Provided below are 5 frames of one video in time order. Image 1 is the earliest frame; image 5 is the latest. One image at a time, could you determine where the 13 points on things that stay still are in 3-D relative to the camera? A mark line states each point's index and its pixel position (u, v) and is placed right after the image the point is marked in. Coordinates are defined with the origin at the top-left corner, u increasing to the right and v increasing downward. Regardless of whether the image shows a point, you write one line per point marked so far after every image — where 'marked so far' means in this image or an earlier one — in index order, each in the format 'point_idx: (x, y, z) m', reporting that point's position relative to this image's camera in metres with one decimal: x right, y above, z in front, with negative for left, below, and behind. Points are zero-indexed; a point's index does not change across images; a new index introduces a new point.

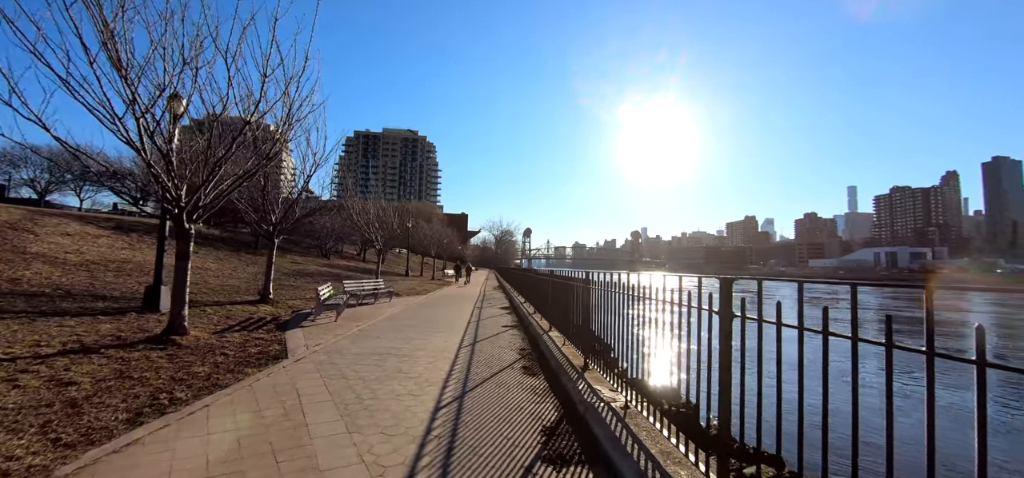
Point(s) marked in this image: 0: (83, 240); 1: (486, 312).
0: (-15.7, 0.0, +14.5) m
1: (-0.9, -2.4, +12.8) m
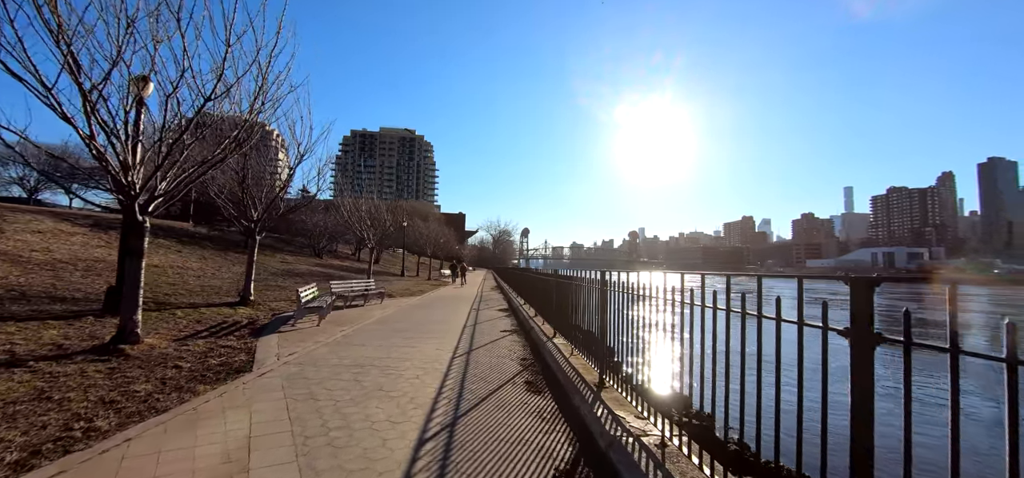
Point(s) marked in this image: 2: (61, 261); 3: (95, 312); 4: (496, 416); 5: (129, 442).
0: (-15.8, 0.0, +13.6) m
1: (-0.9, -2.3, +12.0) m
2: (-13.0, -0.6, +11.5) m
3: (-8.1, -1.4, +7.7) m
4: (-0.2, -1.8, +4.0) m
5: (-2.9, -1.5, +3.0) m
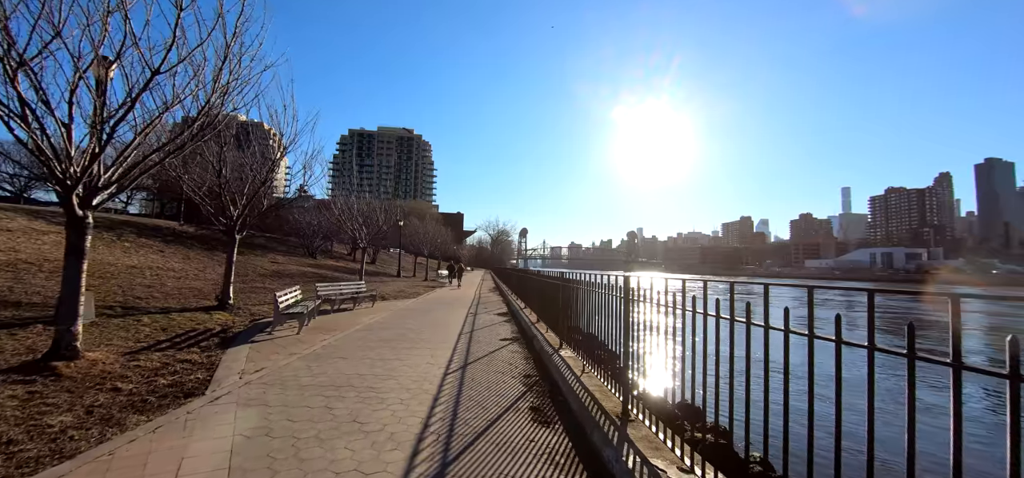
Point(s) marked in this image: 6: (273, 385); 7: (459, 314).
0: (-15.8, +0.1, +12.8) m
1: (-0.9, -2.3, +11.2) m
2: (-13.0, -0.6, +10.6) m
3: (-8.1, -1.4, +6.9) m
4: (-0.1, -1.7, +3.2) m
5: (-2.8, -1.5, +2.2) m
6: (-2.7, -1.7, +4.5) m
7: (-1.6, -2.3, +12.2) m
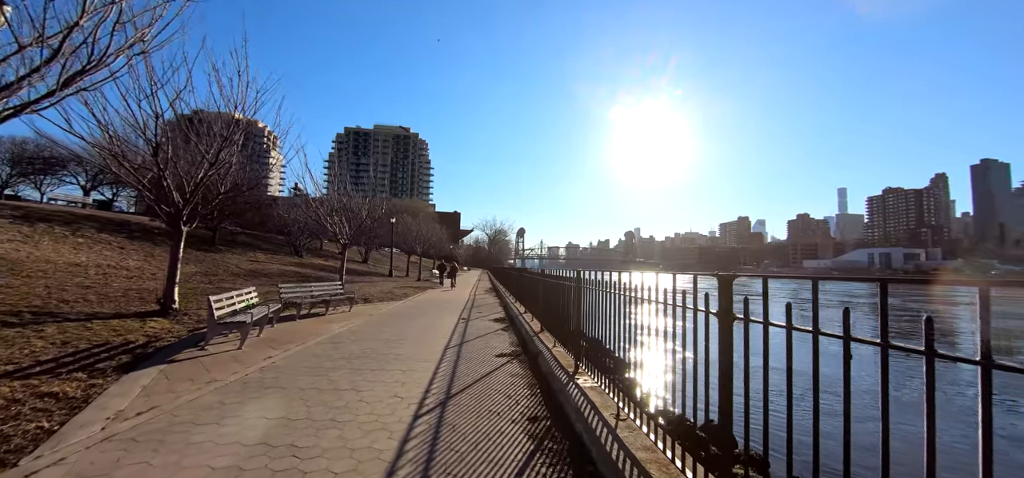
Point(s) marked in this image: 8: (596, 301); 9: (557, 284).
0: (-15.8, +0.3, +11.2) m
1: (-1.0, -2.1, +9.7) m
2: (-13.1, -0.4, +9.0) m
3: (-8.1, -1.2, +5.3) m
4: (-0.1, -1.6, +1.7) m
5: (-2.8, -1.3, +0.6) m
6: (-2.7, -1.5, +3.0) m
7: (-1.7, -2.1, +10.6) m
8: (+1.9, -1.3, +8.3) m
9: (+1.4, -1.3, +10.9) m
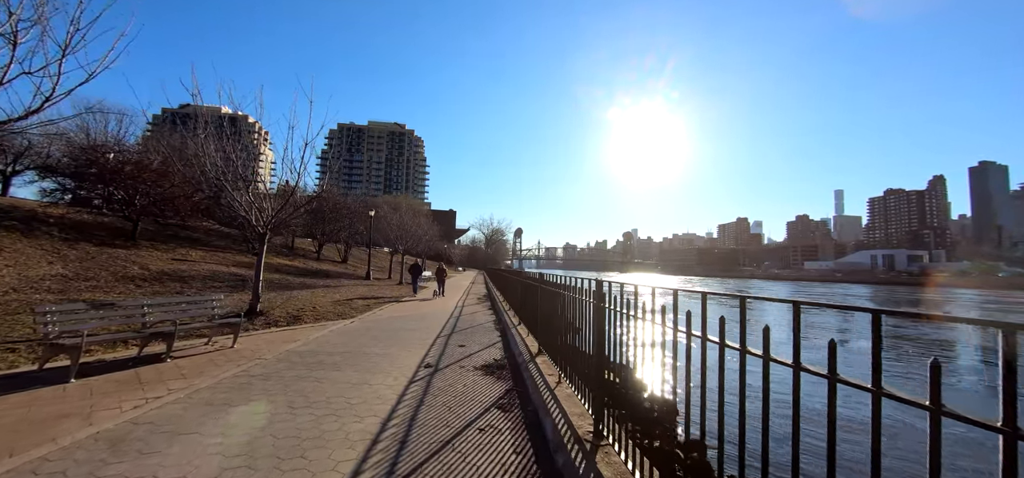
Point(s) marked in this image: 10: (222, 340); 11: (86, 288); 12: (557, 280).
0: (-15.8, +0.6, +6.7) m
1: (-0.9, -1.9, +5.3) m
2: (-13.0, -0.1, +4.6) m
3: (-8.0, -0.9, +0.9) m
4: (0.0, -1.3, -2.7) m
5: (-2.7, -1.1, -3.7) m
6: (-2.6, -1.2, -1.4) m
7: (-1.6, -1.9, +6.3) m
8: (+2.0, -1.1, +3.9) m
9: (+1.4, -1.0, +6.6) m
10: (-4.7, -1.6, +6.5) m
11: (-10.4, -1.2, +9.8) m
12: (+1.5, -0.8, +7.0) m
